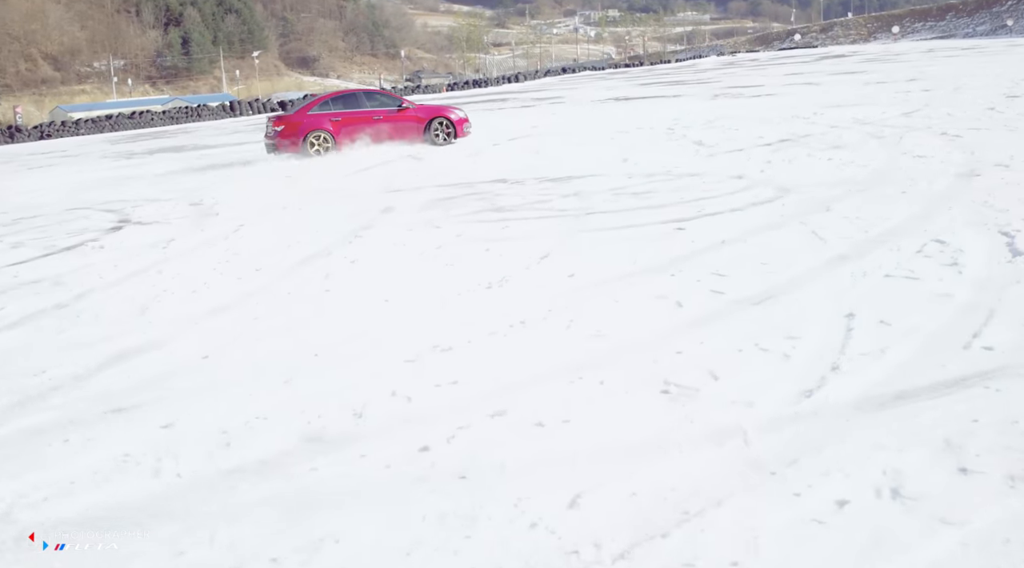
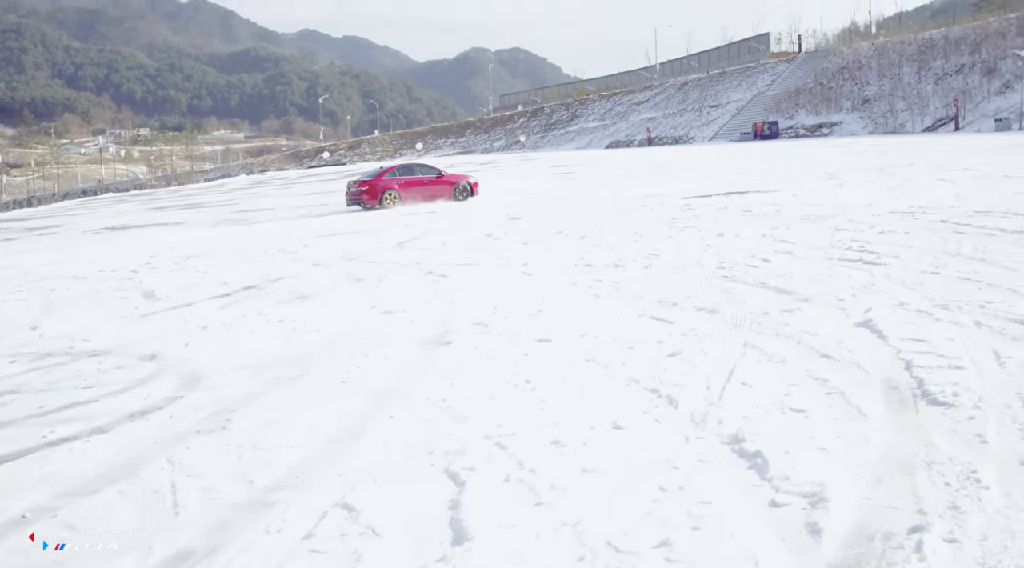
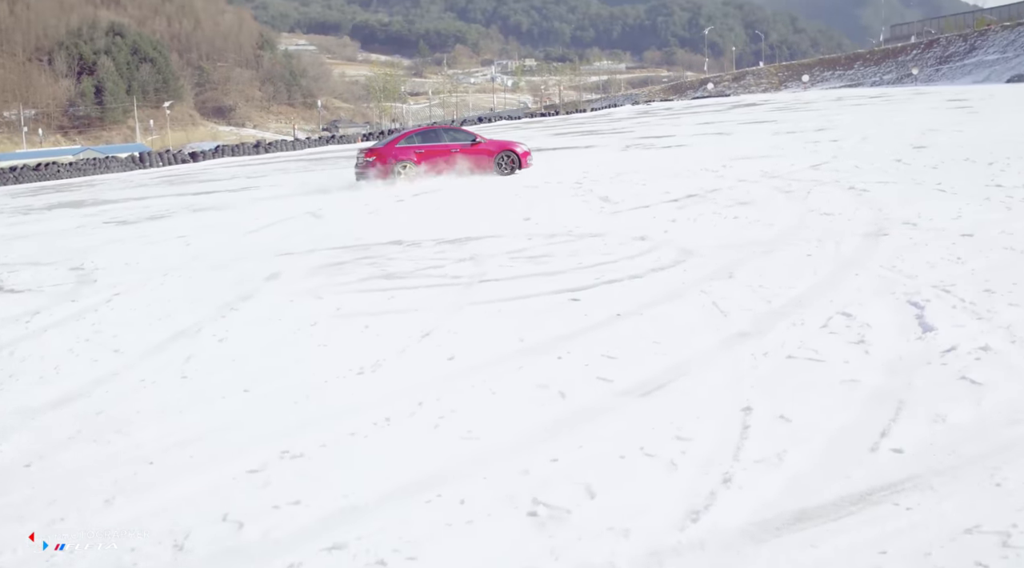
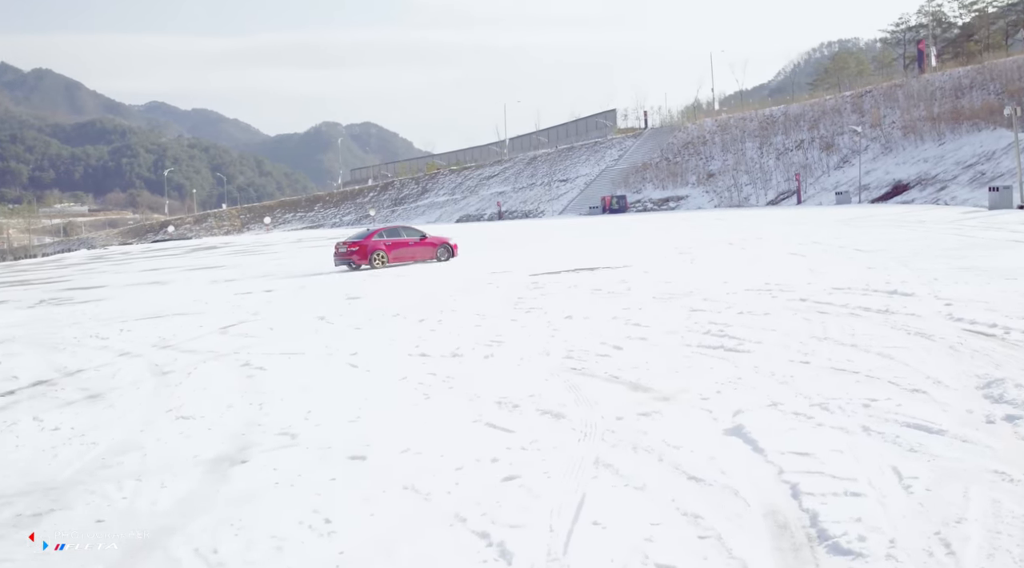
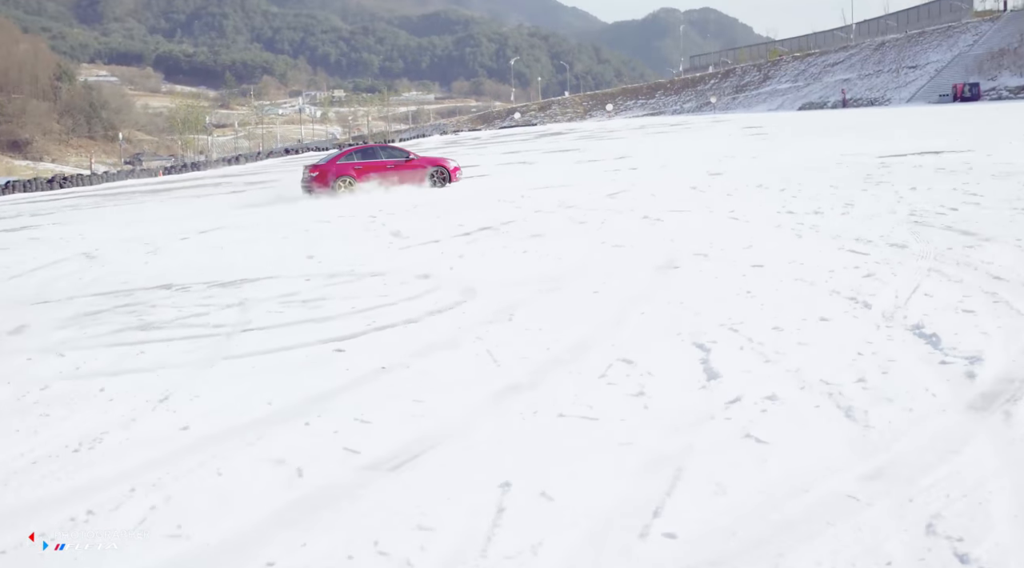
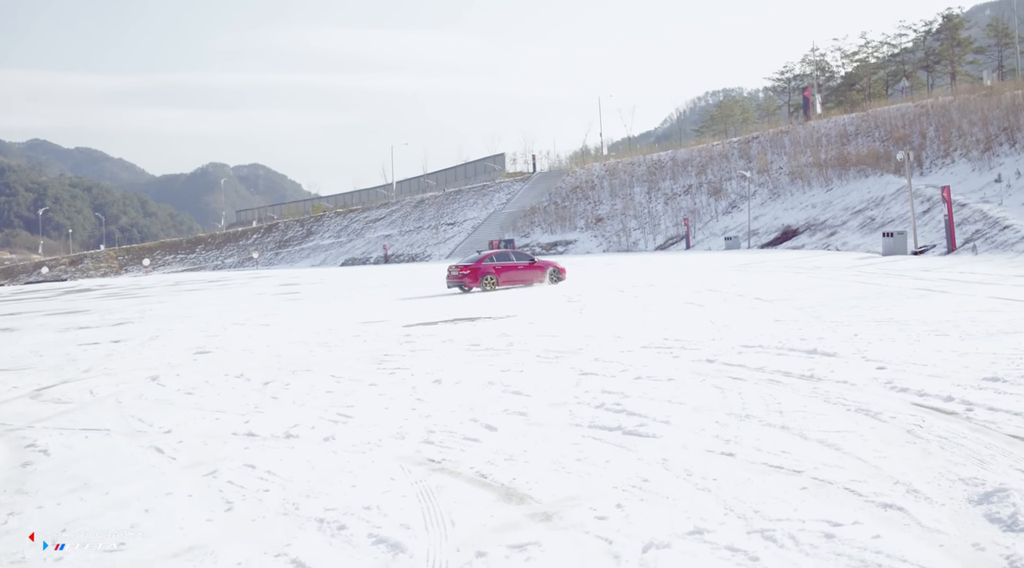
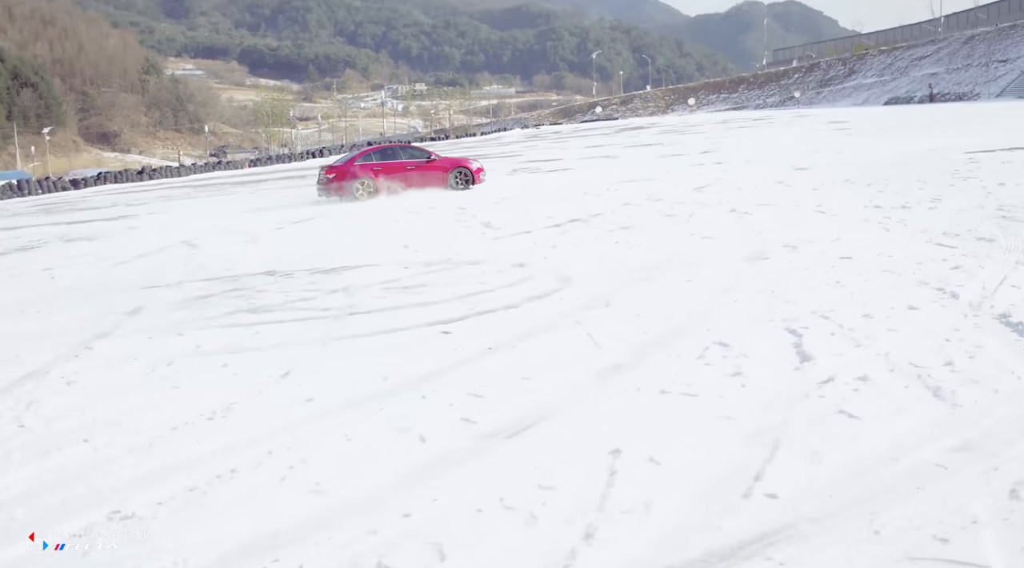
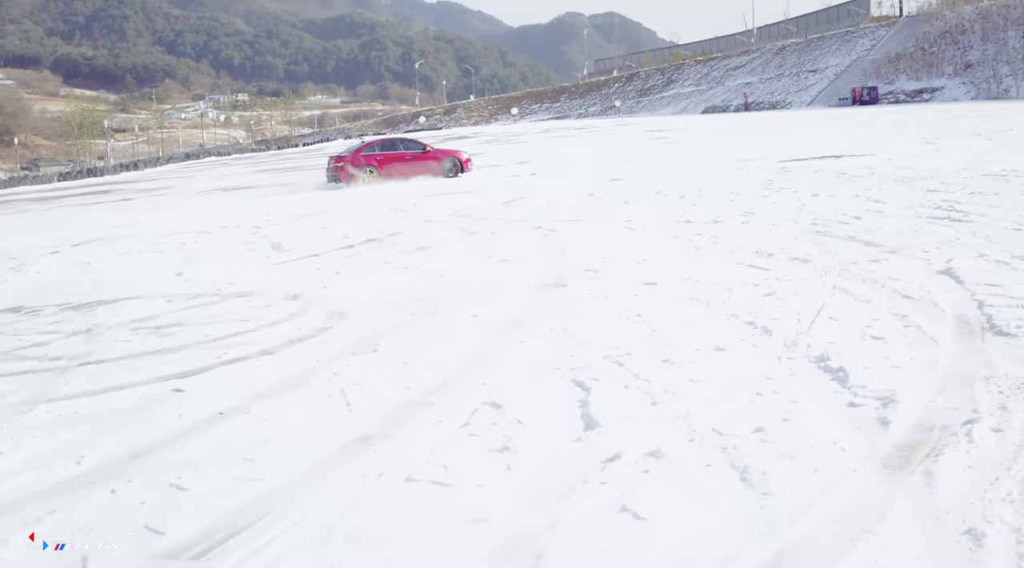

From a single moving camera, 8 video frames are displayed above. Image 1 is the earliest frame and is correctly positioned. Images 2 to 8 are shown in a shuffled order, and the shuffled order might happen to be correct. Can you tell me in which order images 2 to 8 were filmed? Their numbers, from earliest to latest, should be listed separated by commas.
3, 7, 5, 8, 2, 4, 6
